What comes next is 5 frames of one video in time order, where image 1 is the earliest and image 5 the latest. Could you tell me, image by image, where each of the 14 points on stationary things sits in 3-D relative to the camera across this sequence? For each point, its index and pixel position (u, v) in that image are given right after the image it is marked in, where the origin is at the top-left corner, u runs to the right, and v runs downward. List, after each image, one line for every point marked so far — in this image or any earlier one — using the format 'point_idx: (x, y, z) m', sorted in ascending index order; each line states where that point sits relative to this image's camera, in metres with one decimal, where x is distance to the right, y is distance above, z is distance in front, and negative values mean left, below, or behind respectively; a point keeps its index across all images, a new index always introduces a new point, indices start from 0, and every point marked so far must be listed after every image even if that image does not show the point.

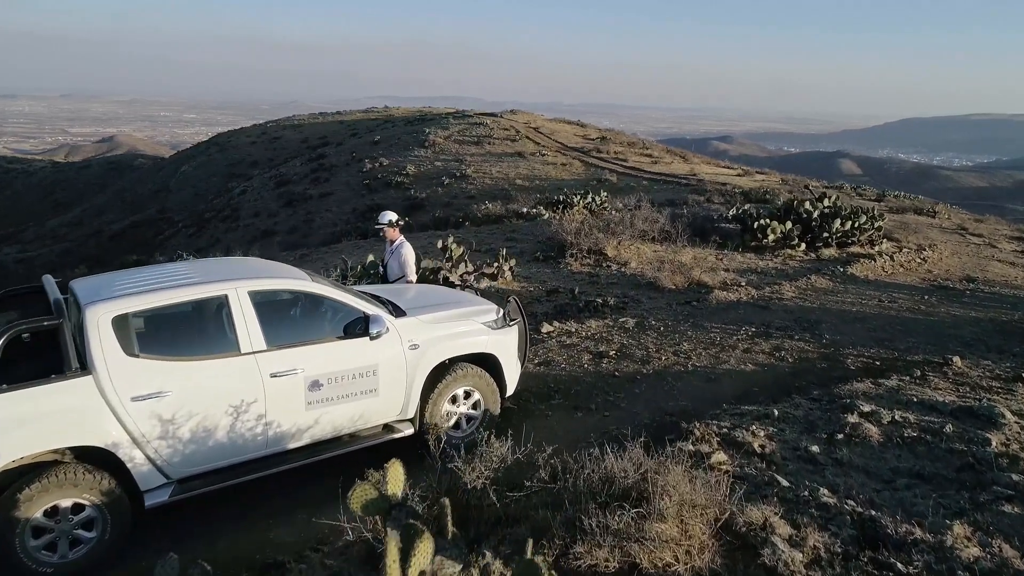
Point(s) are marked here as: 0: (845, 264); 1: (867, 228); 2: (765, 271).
0: (+5.9, +0.4, +11.9) m
1: (+7.0, +1.2, +13.2) m
2: (+4.2, +0.3, +11.2) m
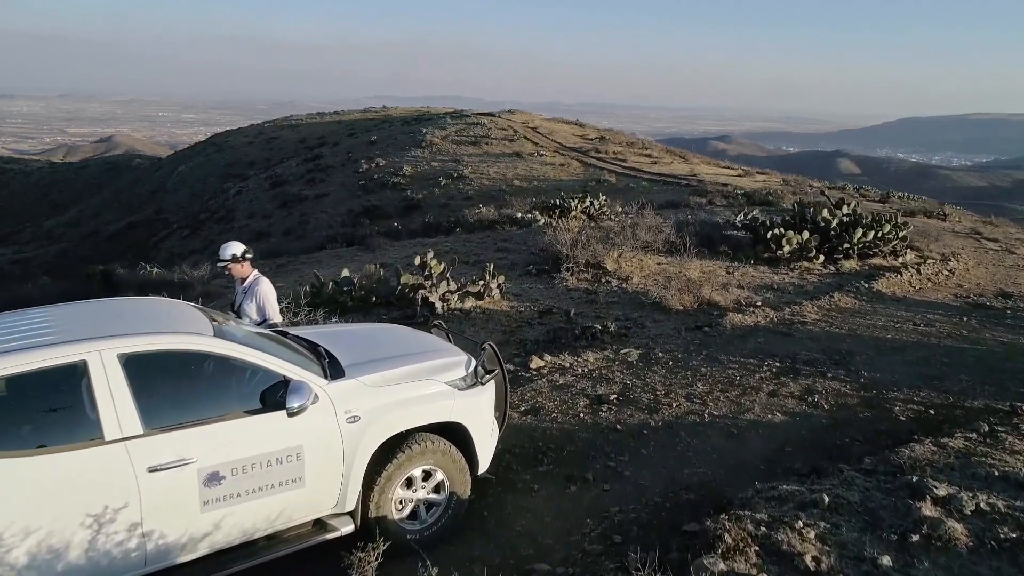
0: (+5.8, +0.1, +10.8) m
1: (+6.8, +0.9, +12.1) m
2: (+4.1, 0.0, +10.1) m
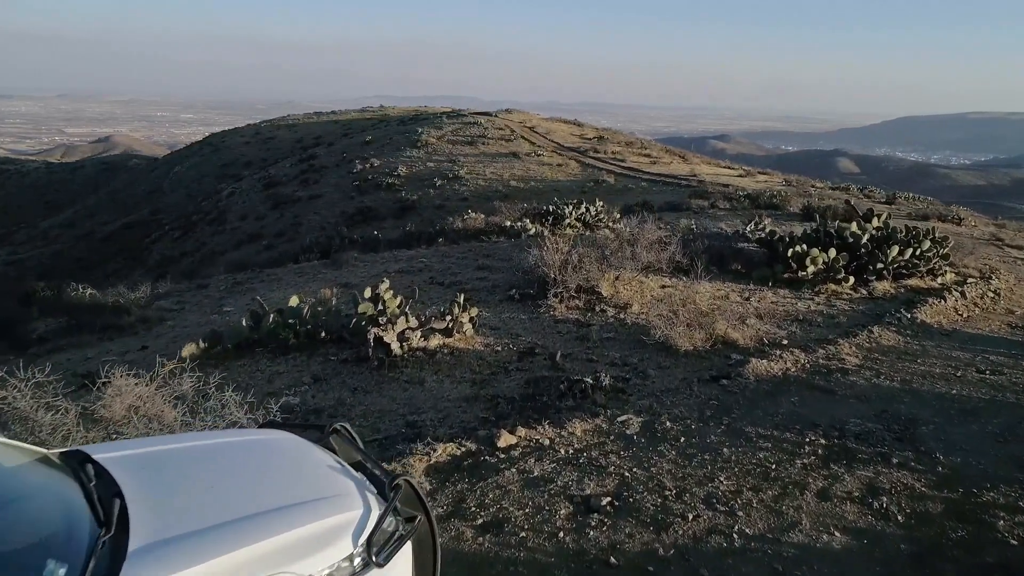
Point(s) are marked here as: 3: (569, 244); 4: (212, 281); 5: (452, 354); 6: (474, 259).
0: (+5.5, -0.2, +9.2) m
1: (+6.5, +0.5, +10.5) m
2: (+3.8, -0.4, +8.5) m
3: (+0.9, +0.7, +10.9) m
4: (-6.8, +0.2, +15.2) m
5: (-0.7, -0.7, +7.5) m
6: (-0.7, +0.5, +12.3) m
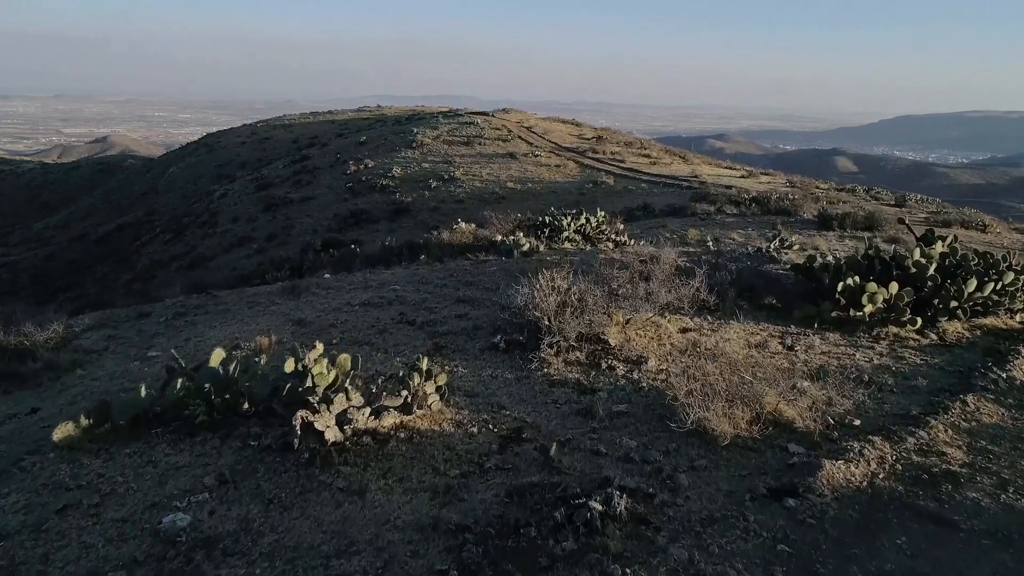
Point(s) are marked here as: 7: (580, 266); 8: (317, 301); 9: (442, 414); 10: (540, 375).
0: (+5.3, -0.8, +7.3) m
1: (+6.3, 0.0, +8.6) m
2: (+3.6, -0.9, +6.6) m
3: (+0.7, +0.2, +9.0) m
4: (-7.0, -0.4, +13.2) m
5: (-0.8, -1.3, +5.6) m
6: (-0.9, 0.0, +10.3) m
7: (+1.1, +0.4, +10.4) m
8: (-3.1, -0.2, +10.5) m
9: (-0.6, -1.1, +6.0) m
10: (+0.3, -0.9, +6.9) m
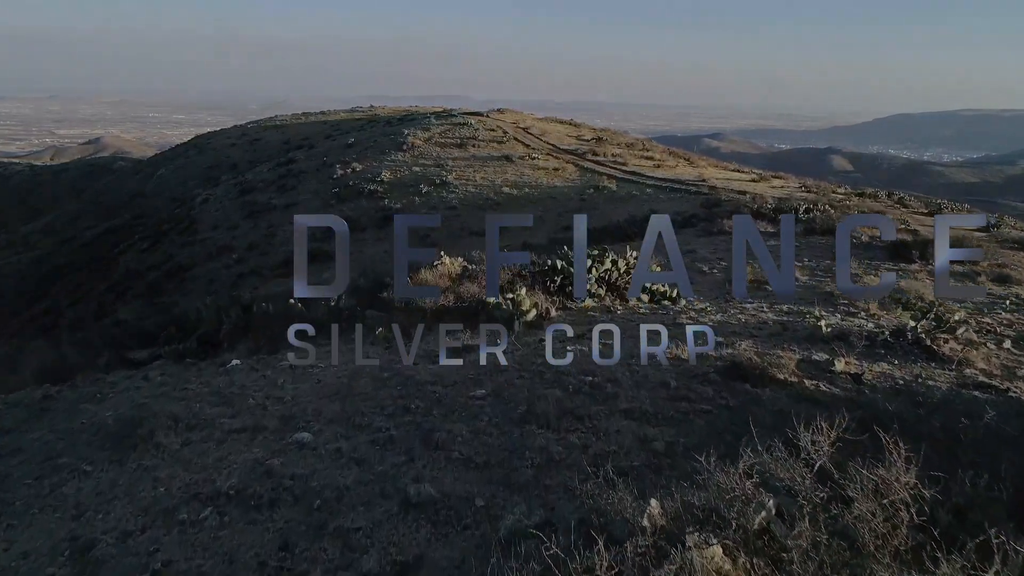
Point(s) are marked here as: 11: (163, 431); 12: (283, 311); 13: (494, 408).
0: (+5.3, -2.1, +2.5) m
1: (+6.4, -1.3, +3.7) m
2: (+3.6, -2.3, +1.7) m
3: (+0.8, -1.2, +4.1) m
4: (-7.0, -1.8, +8.3) m
5: (-0.8, -2.6, +0.7) m
6: (-0.9, -1.4, +5.5) m
7: (+1.1, -1.0, +5.5) m
8: (-3.1, -1.6, +5.7) m
9: (-0.6, -2.5, +1.1) m
10: (+0.3, -2.2, +2.0) m
11: (-3.4, -1.4, +6.5) m
12: (-4.4, -0.6, +12.2) m
13: (-0.2, -1.1, +6.1) m
